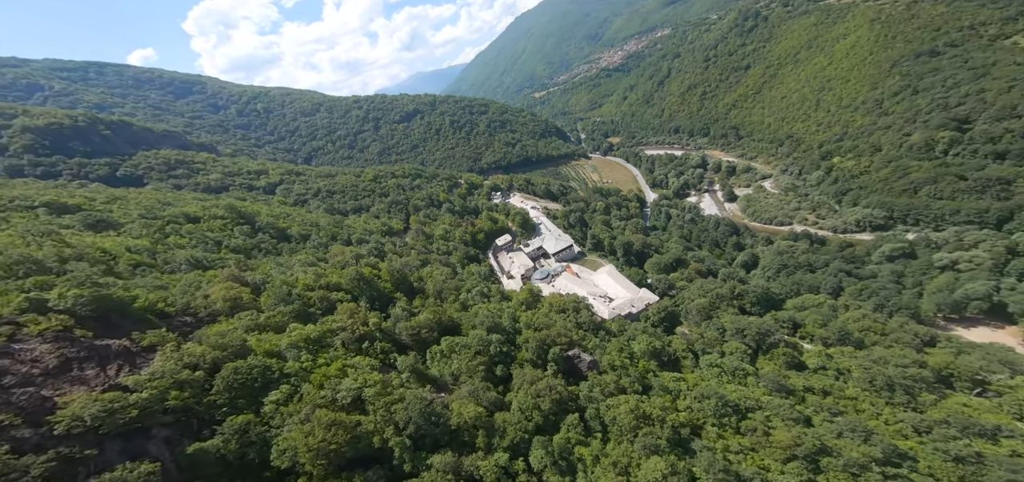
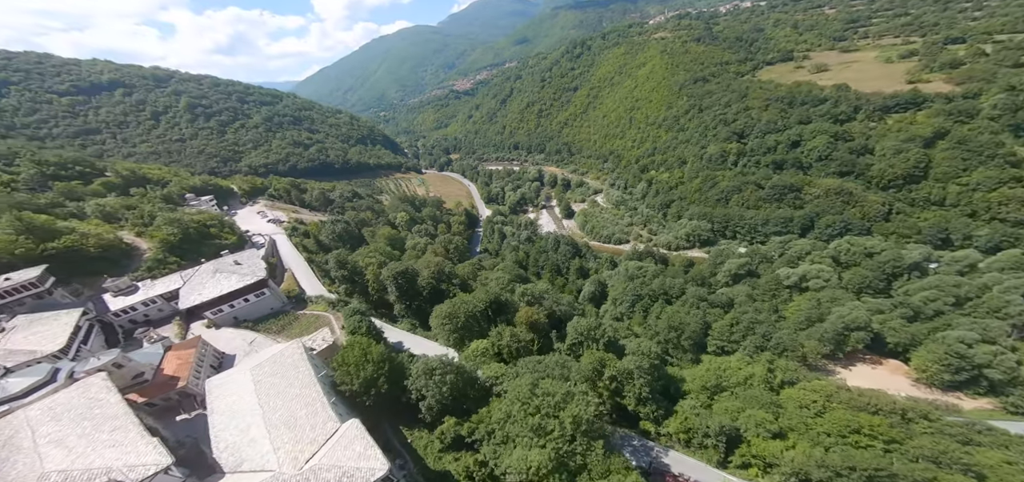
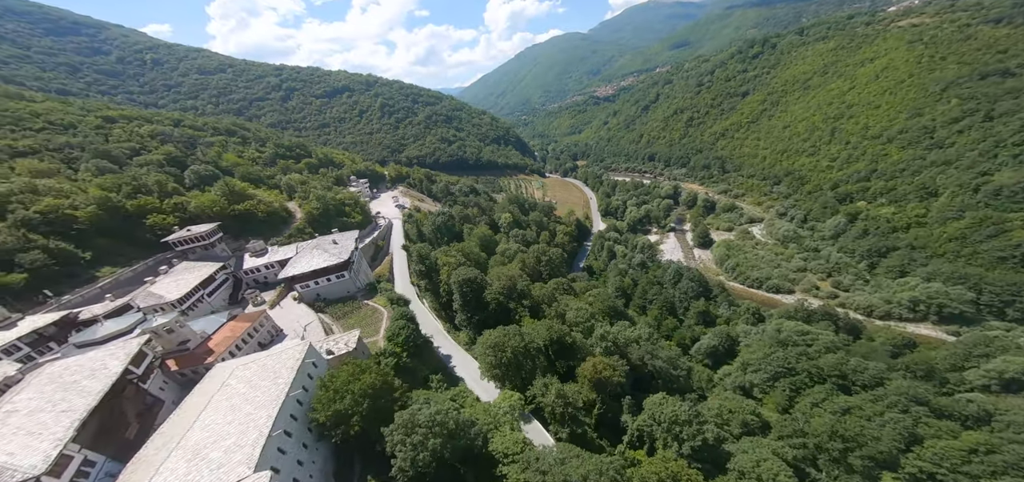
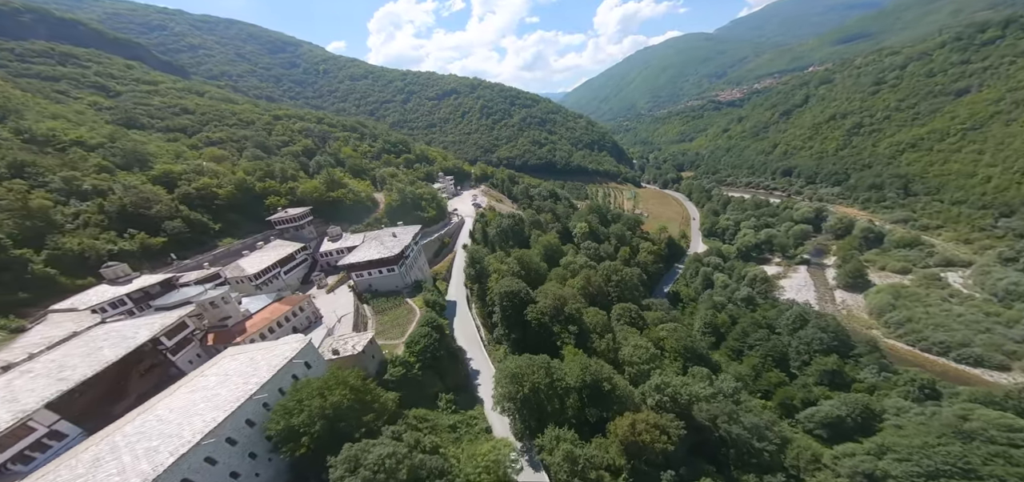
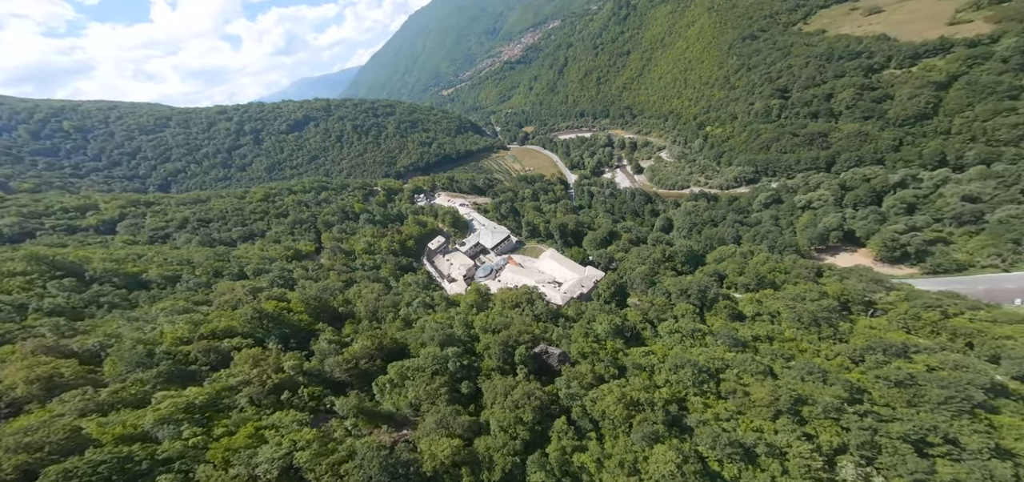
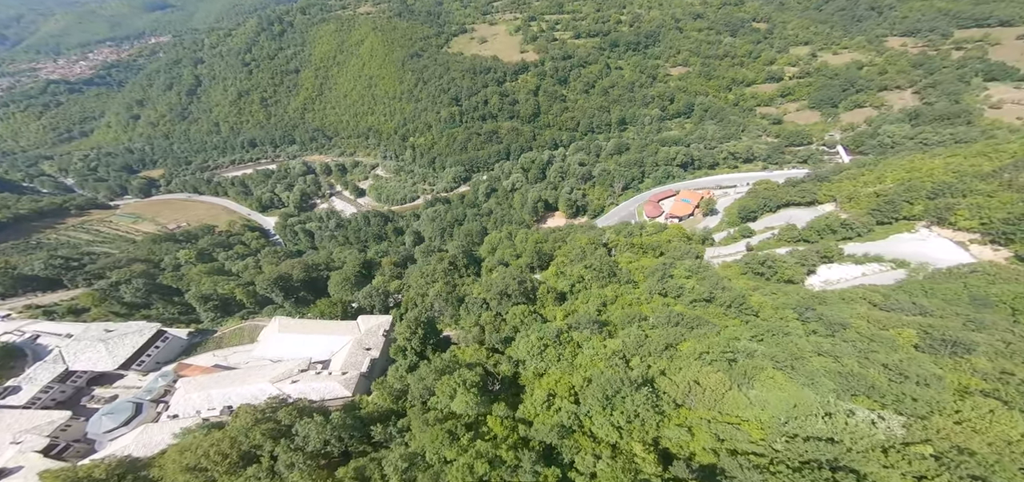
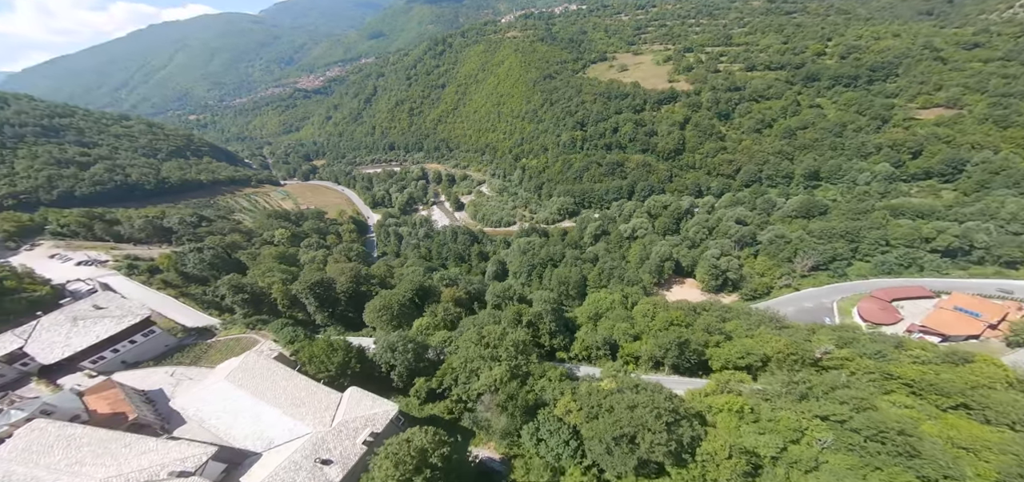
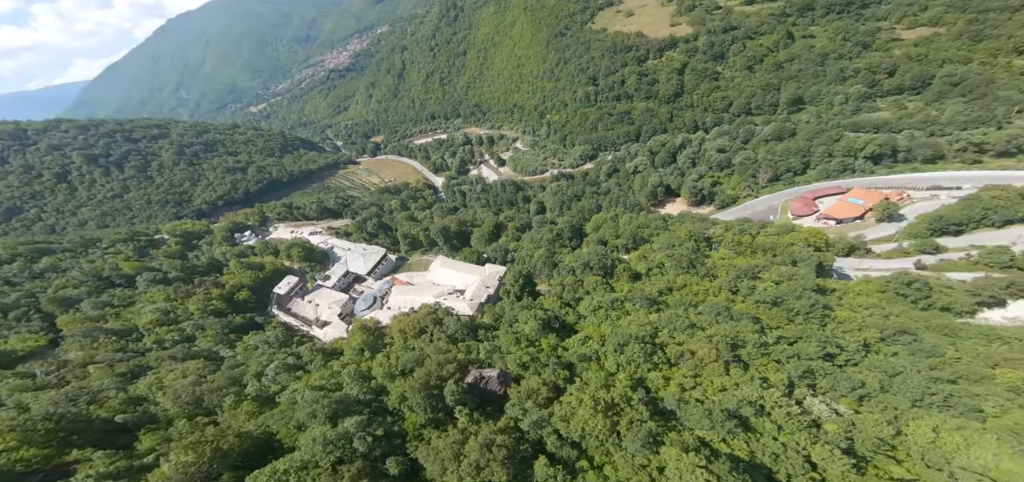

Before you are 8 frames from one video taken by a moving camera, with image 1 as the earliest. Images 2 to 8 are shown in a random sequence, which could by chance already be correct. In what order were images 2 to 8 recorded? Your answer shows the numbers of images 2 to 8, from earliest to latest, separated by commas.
5, 8, 6, 7, 2, 3, 4
